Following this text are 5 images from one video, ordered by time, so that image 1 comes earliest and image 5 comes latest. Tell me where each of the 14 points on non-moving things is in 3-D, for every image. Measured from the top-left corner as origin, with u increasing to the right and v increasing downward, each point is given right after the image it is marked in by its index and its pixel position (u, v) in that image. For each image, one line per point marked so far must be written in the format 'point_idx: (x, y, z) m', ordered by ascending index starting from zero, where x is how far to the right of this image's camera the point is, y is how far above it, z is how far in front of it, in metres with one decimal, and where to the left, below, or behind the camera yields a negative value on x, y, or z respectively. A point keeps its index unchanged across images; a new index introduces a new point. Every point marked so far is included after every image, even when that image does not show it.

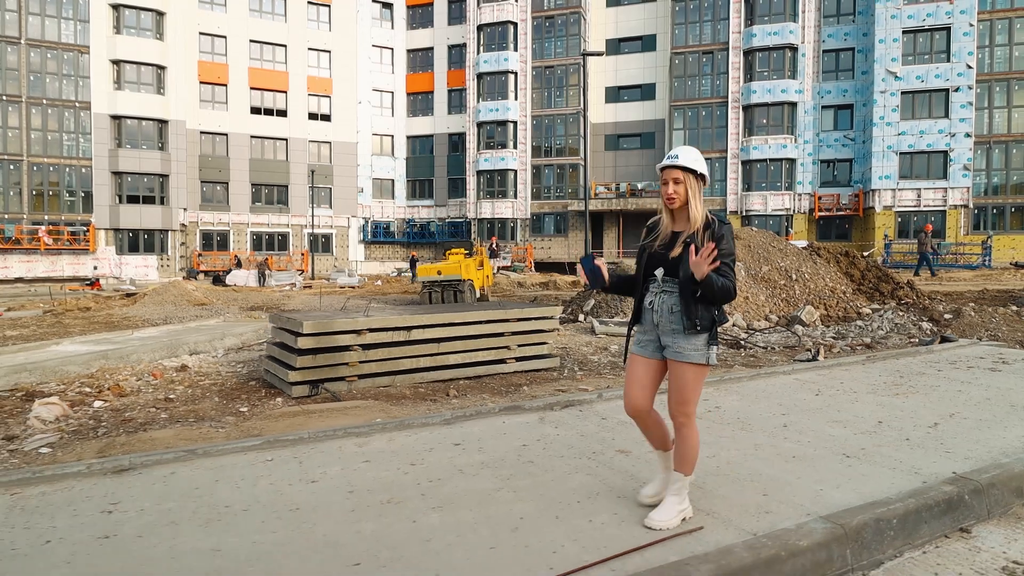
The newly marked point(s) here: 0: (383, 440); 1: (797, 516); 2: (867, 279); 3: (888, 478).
0: (-0.9, -1.1, +4.6) m
1: (+1.5, -1.1, +3.2) m
2: (+8.4, +0.2, +14.9) m
3: (+2.2, -1.1, +3.7) m
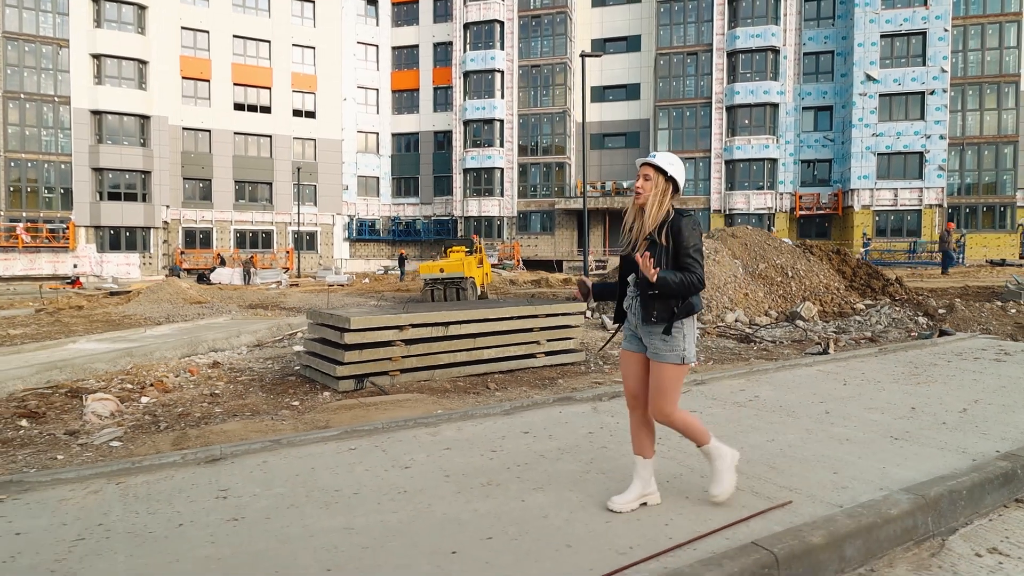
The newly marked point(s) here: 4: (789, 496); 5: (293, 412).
0: (-0.4, -1.1, +4.8) m
1: (+2.0, -1.1, +3.5) m
2: (+8.5, +0.3, +15.5) m
3: (+2.7, -1.1, +4.0) m
4: (+1.5, -1.1, +3.4) m
5: (-2.0, -1.2, +5.9) m
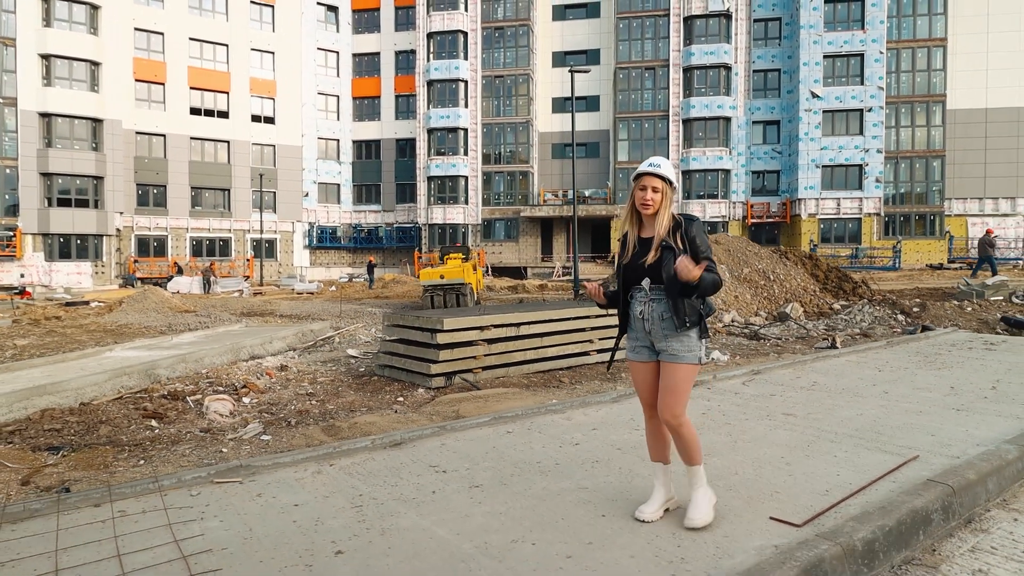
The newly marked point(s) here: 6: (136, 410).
0: (+0.6, -1.1, +5.5) m
1: (+3.2, -1.1, +4.3) m
2: (+8.5, +0.2, +16.9) m
3: (+3.9, -1.0, +5.0) m
4: (+2.7, -1.1, +4.2) m
5: (-1.1, -1.2, +6.3) m
6: (-3.7, -1.2, +6.2) m
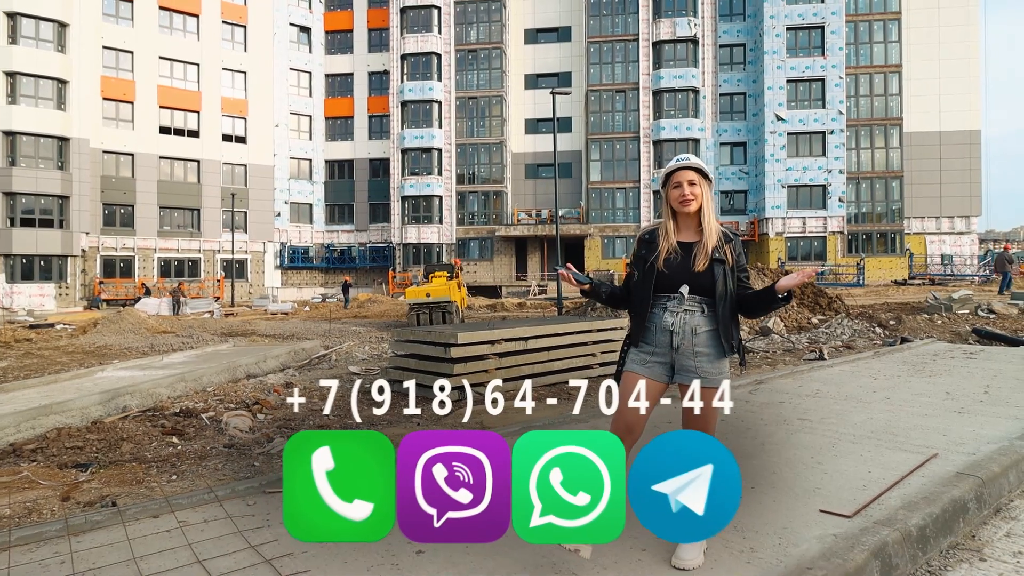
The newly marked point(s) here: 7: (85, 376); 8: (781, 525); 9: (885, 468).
0: (+0.8, -1.2, +5.6) m
1: (+3.5, -1.1, +4.6) m
2: (+8.1, -0.2, +17.5) m
3: (+4.1, -1.1, +5.3) m
4: (+3.0, -1.1, +4.5) m
5: (-0.9, -1.3, +6.4) m
6: (-3.5, -1.4, +6.1) m
7: (-6.8, -1.4, +10.0) m
8: (+1.4, -1.2, +3.3) m
9: (+2.4, -1.2, +4.1) m
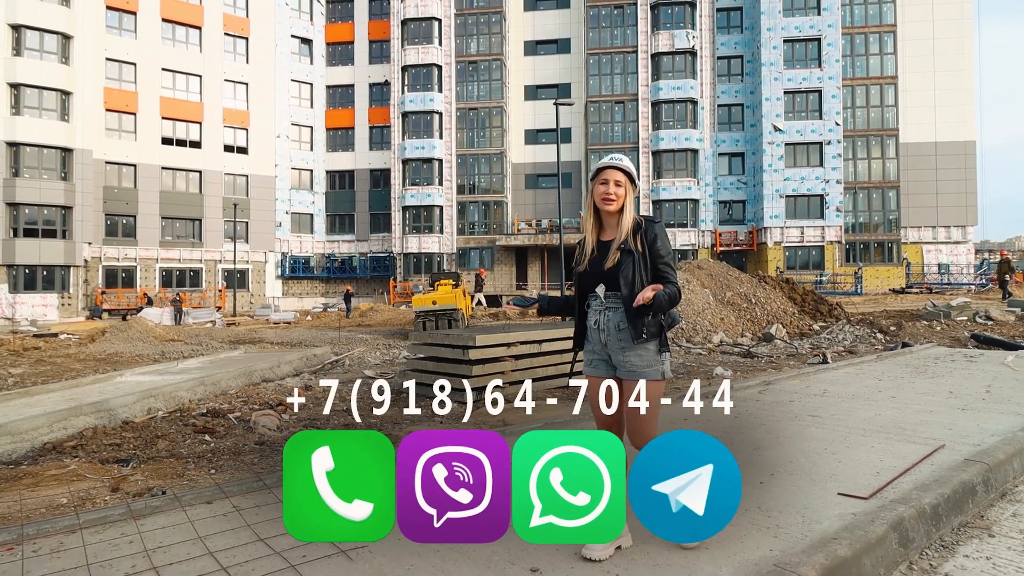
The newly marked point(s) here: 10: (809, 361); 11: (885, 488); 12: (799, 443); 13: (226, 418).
0: (+1.0, -1.2, +5.9) m
1: (+3.7, -1.1, +4.8) m
2: (+8.3, -0.4, +17.7) m
3: (+4.3, -1.1, +5.5) m
4: (+3.2, -1.1, +4.7) m
5: (-0.7, -1.4, +6.6) m
6: (-3.3, -1.4, +6.3) m
7: (-6.6, -1.5, +10.2) m
8: (+1.6, -1.2, +3.5) m
9: (+2.6, -1.2, +4.3) m
10: (+5.1, -1.3, +10.9) m
11: (+2.1, -1.1, +3.6) m
12: (+2.2, -1.2, +4.8) m
13: (-3.1, -1.4, +6.8) m
